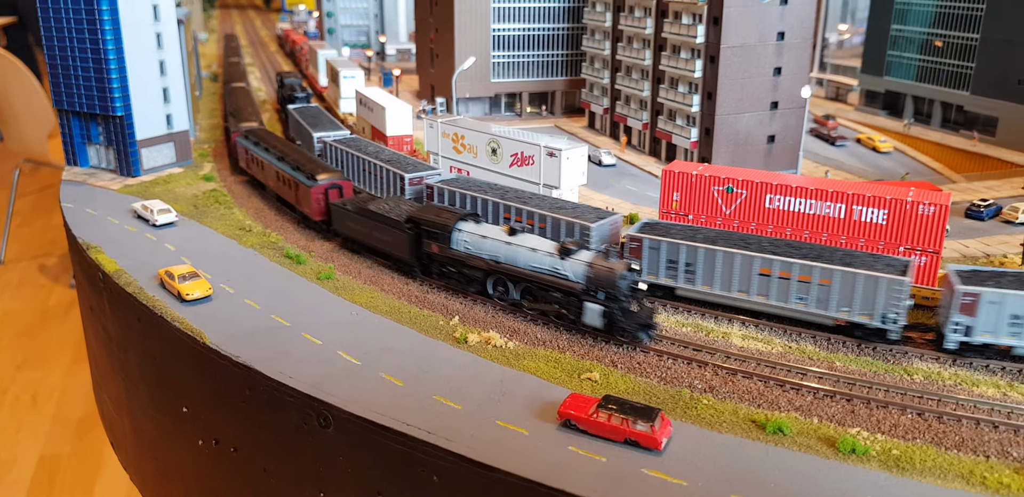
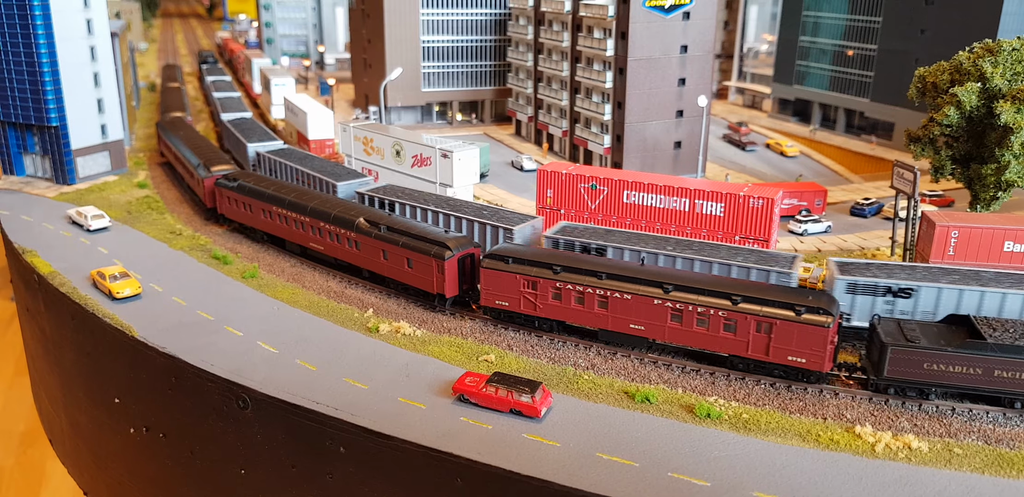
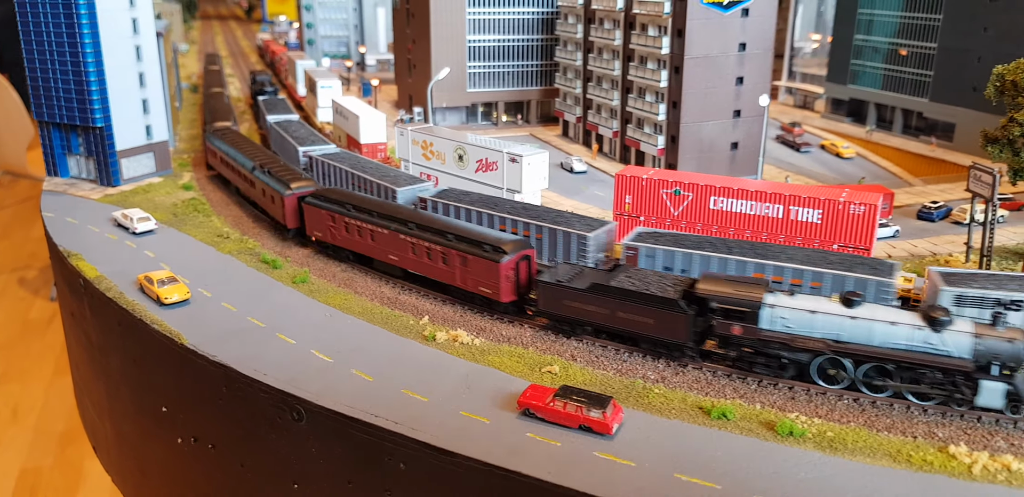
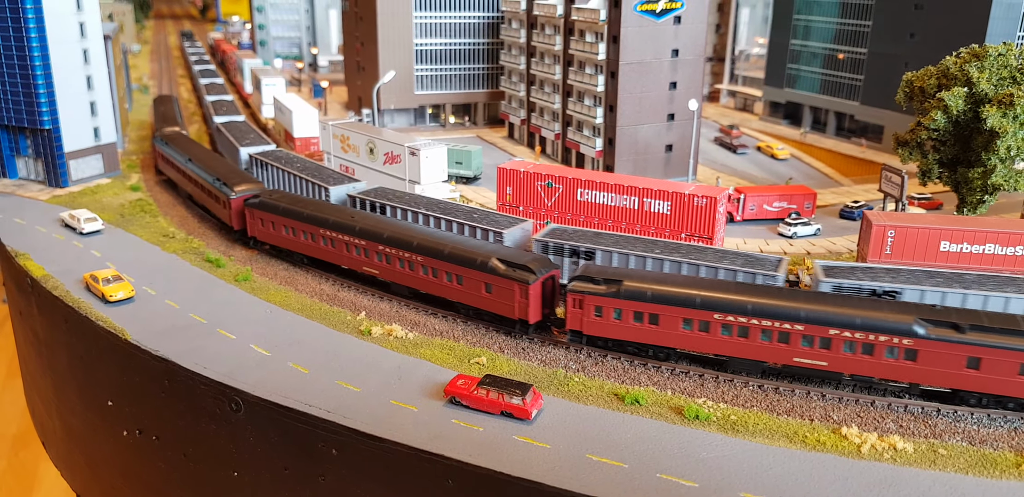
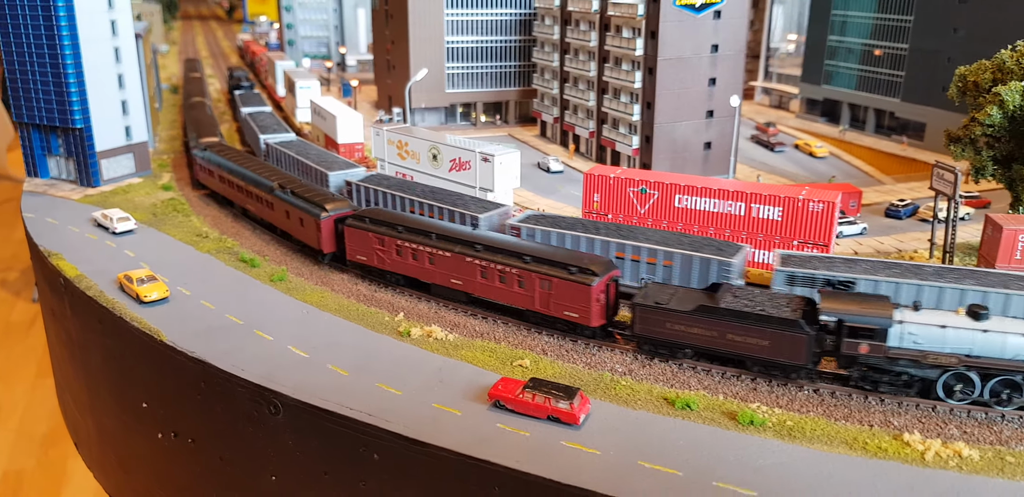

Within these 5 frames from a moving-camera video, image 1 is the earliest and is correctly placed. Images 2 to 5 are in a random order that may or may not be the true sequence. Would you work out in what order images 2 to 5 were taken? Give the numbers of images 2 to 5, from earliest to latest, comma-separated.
3, 5, 2, 4
